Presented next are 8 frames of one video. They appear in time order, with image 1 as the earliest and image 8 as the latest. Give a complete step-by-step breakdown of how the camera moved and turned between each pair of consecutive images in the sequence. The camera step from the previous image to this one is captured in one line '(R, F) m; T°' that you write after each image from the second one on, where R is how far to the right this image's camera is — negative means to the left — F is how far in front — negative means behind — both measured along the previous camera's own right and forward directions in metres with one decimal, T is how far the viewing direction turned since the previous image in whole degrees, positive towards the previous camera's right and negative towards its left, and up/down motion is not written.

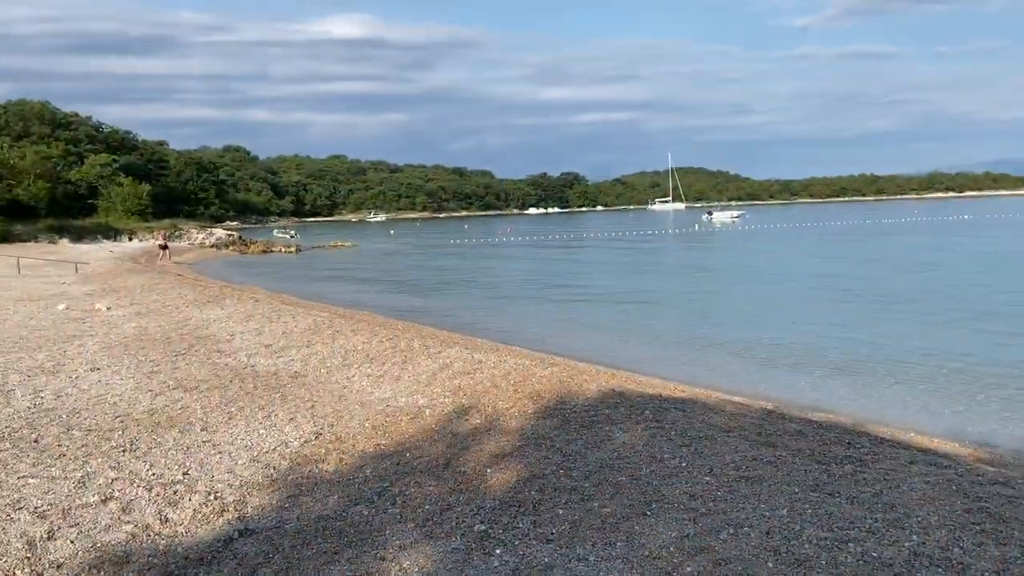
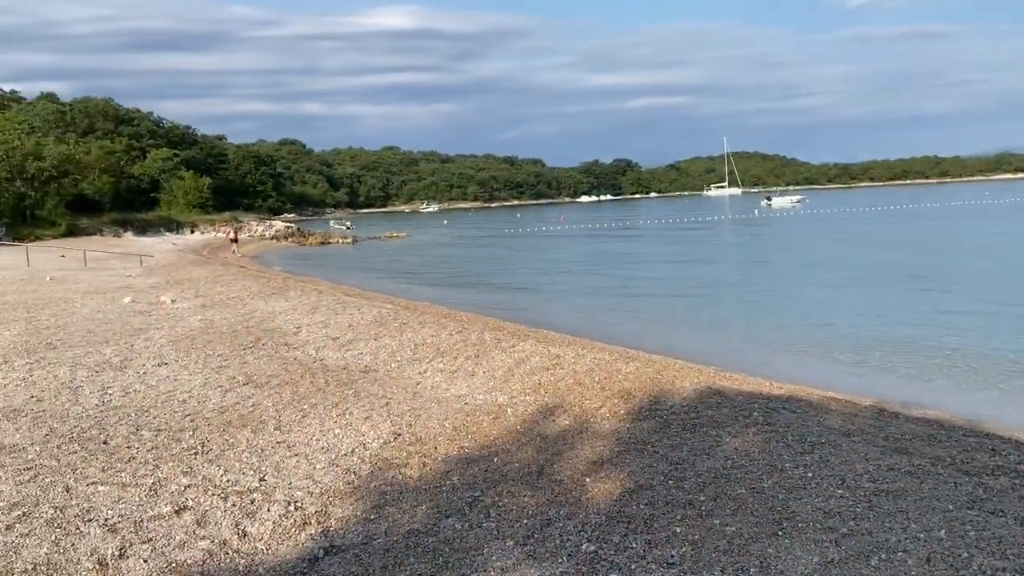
(-0.4, +0.8) m; -3°
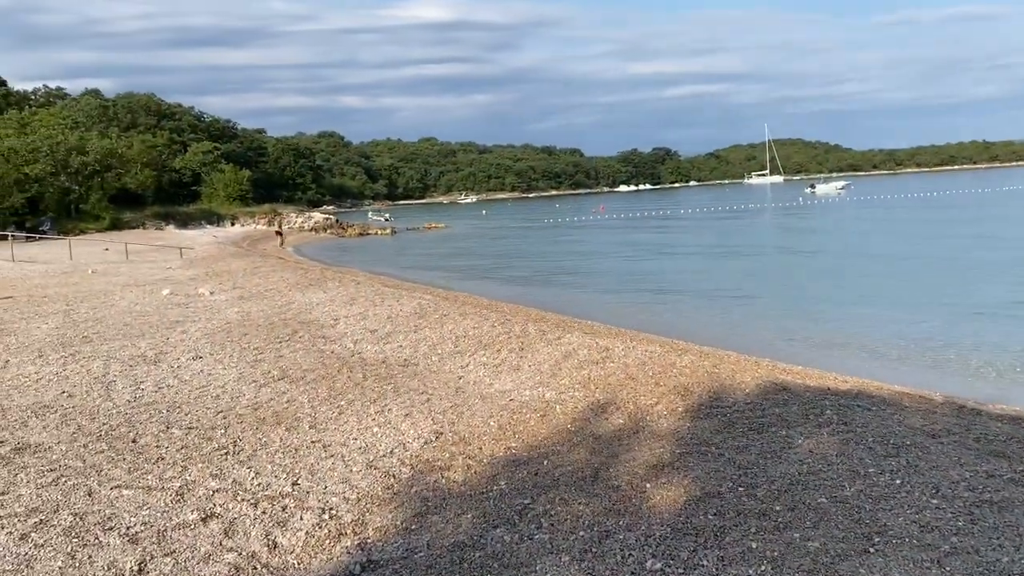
(-0.1, +0.7) m; -2°
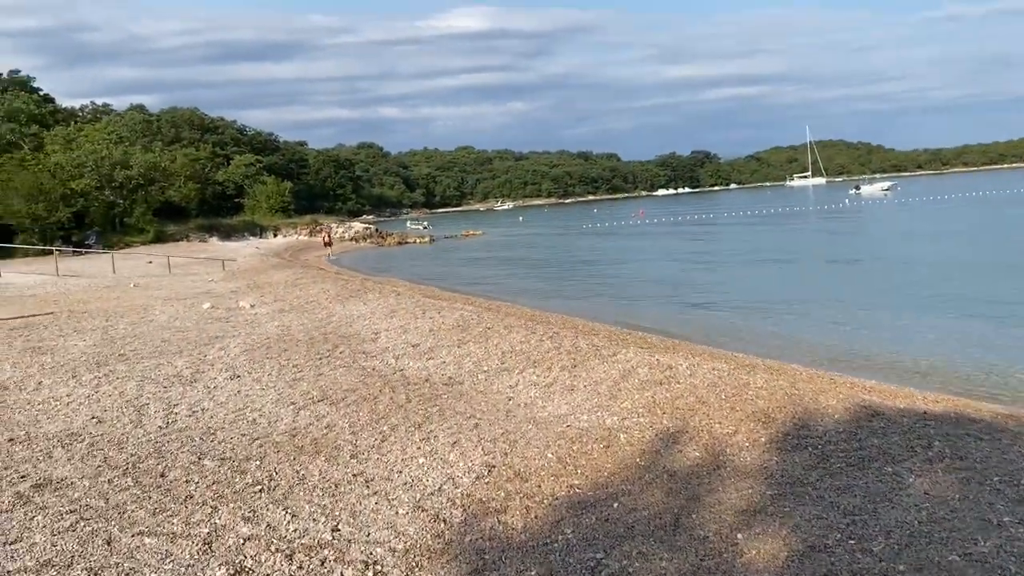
(-0.2, +0.9) m; -3°
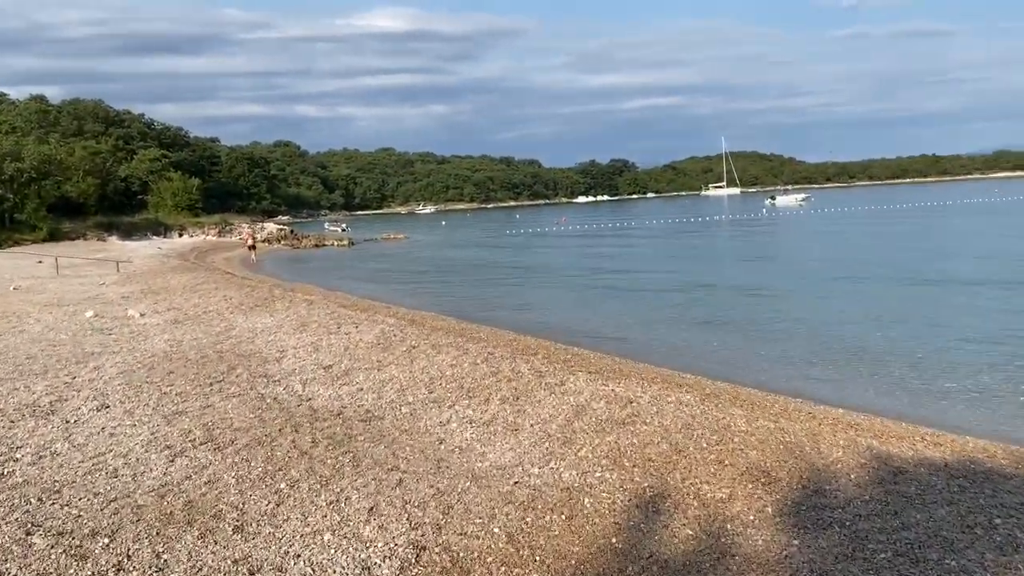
(-0.2, +2.1) m; +5°
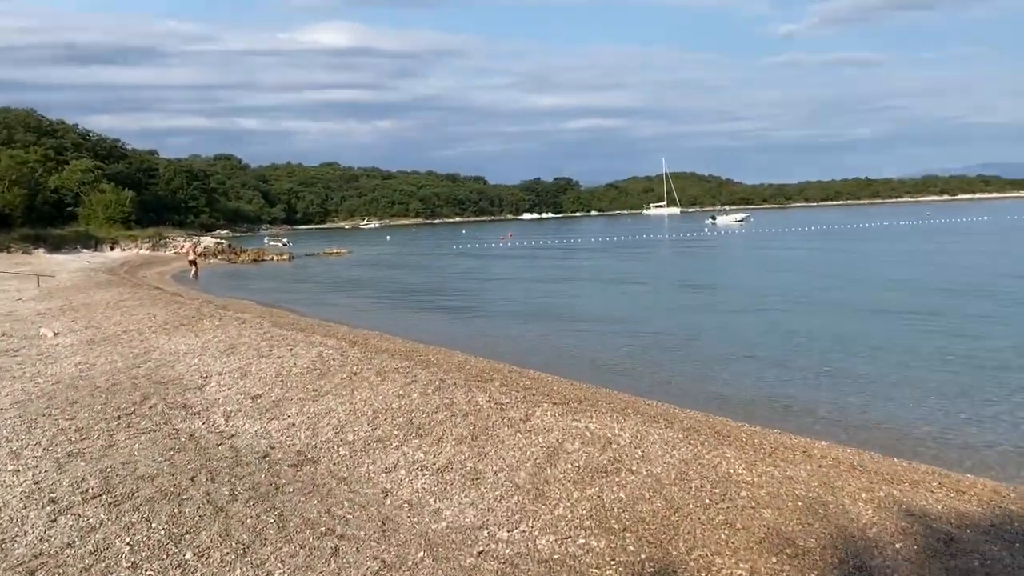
(-0.2, +1.5) m; +4°
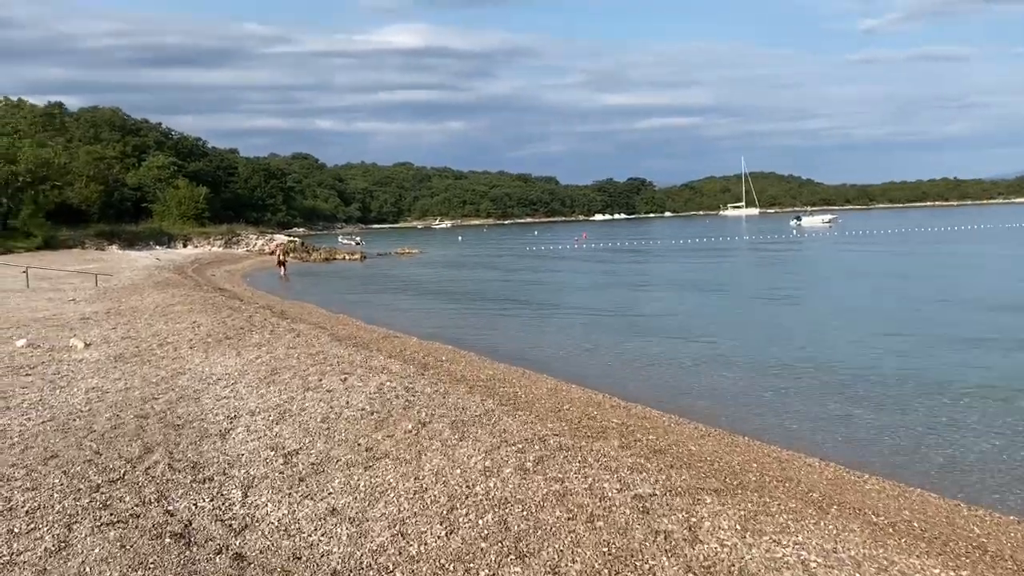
(-0.6, +3.7) m; -5°
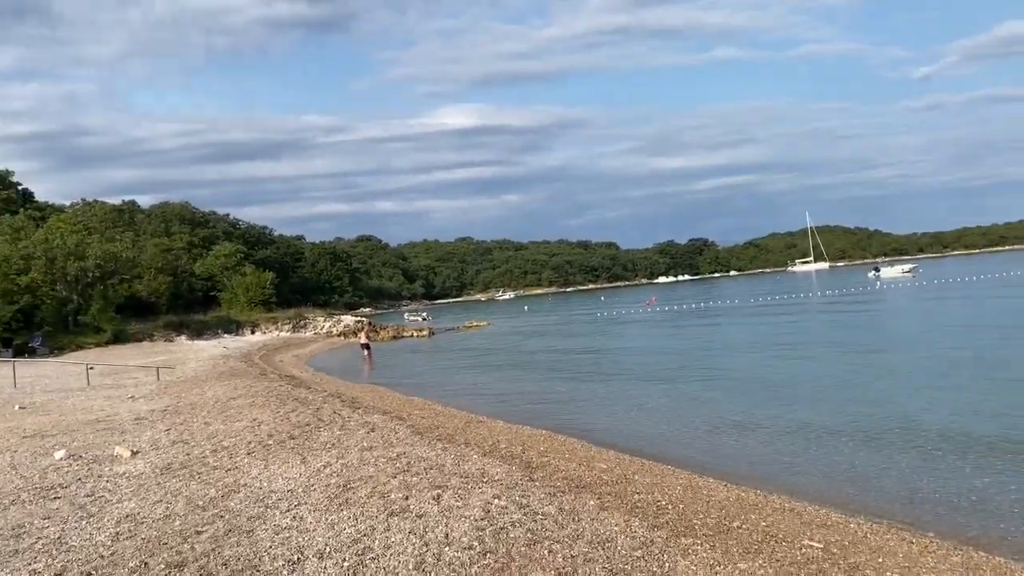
(-0.8, +3.1) m; -4°
